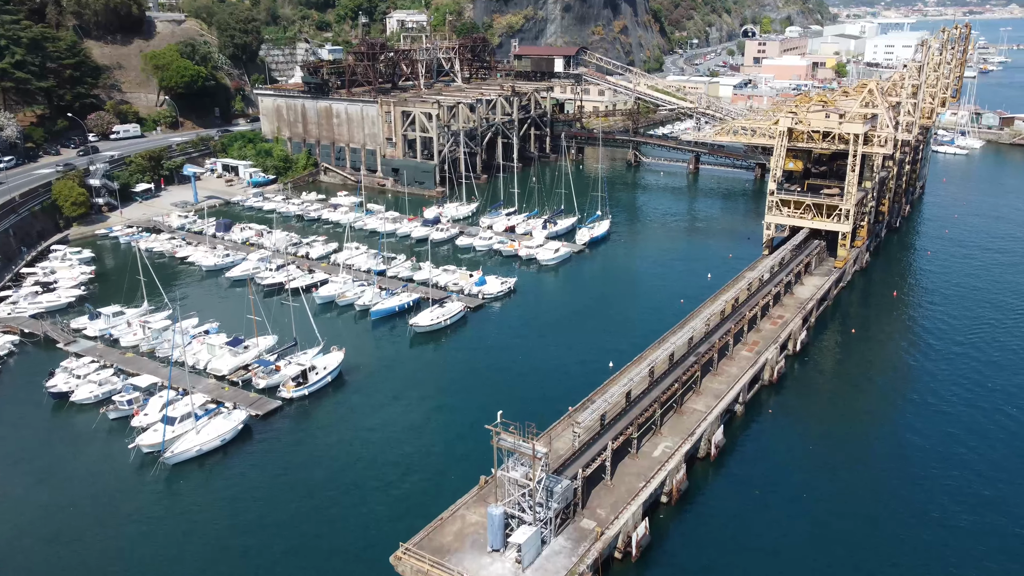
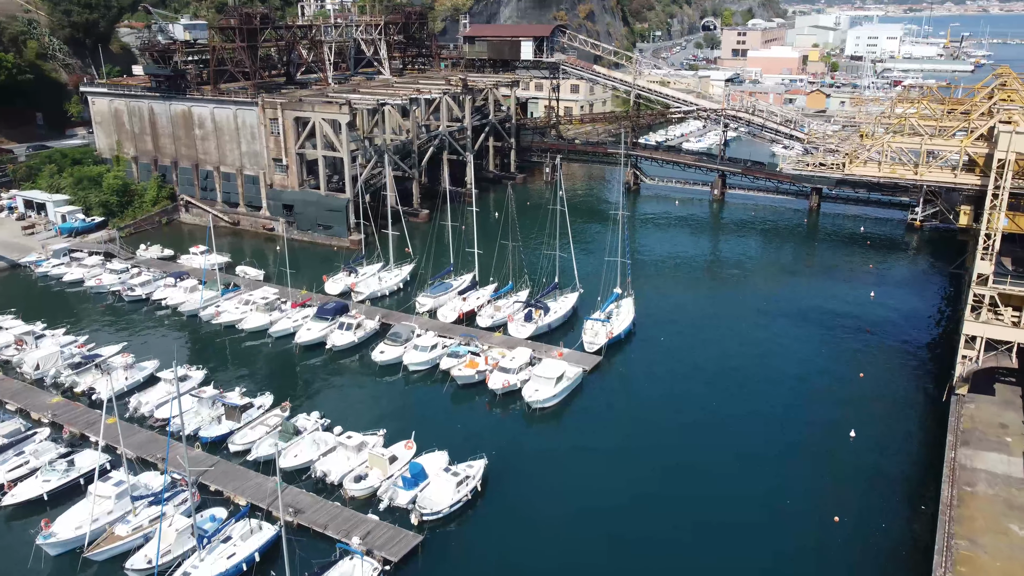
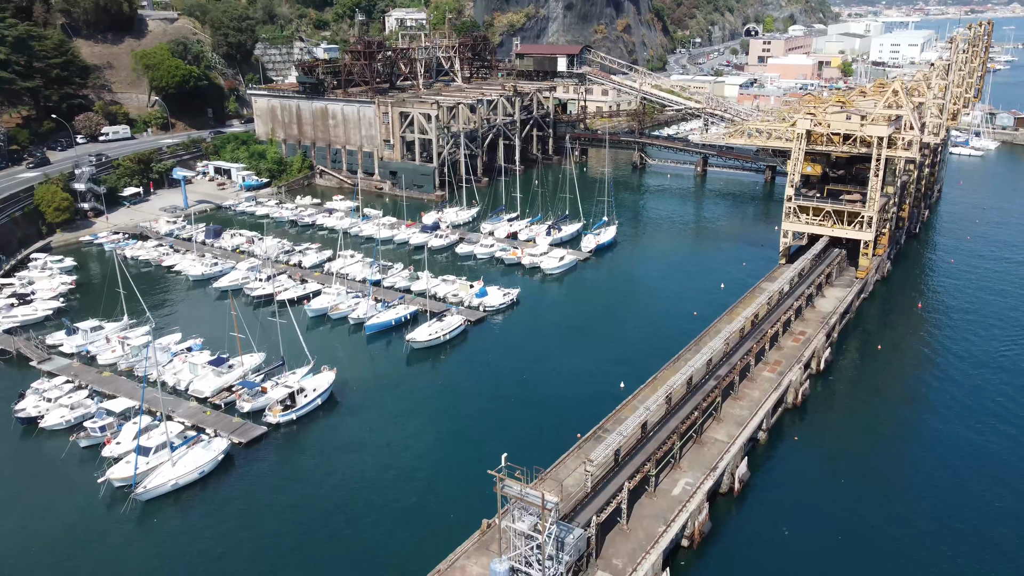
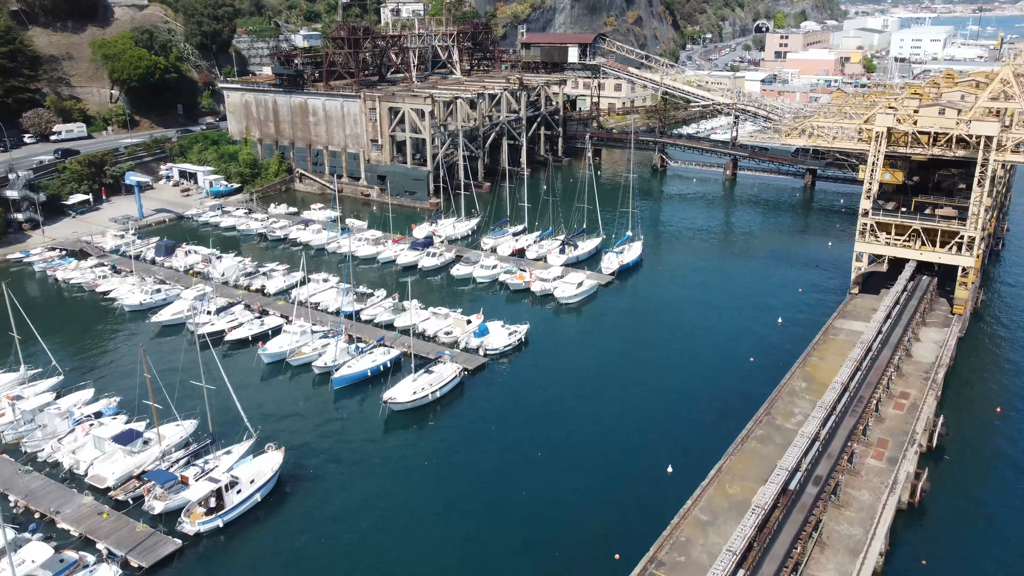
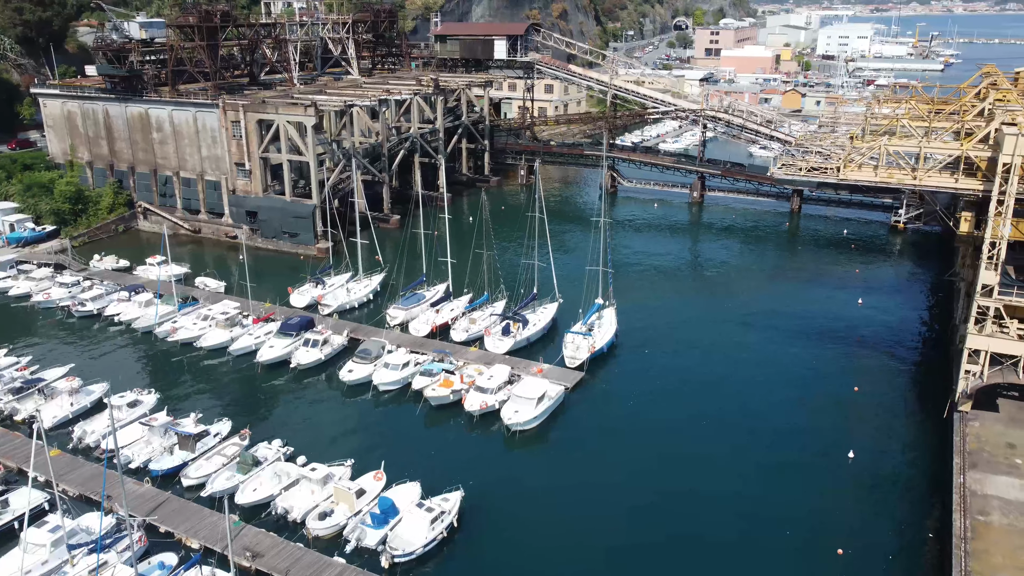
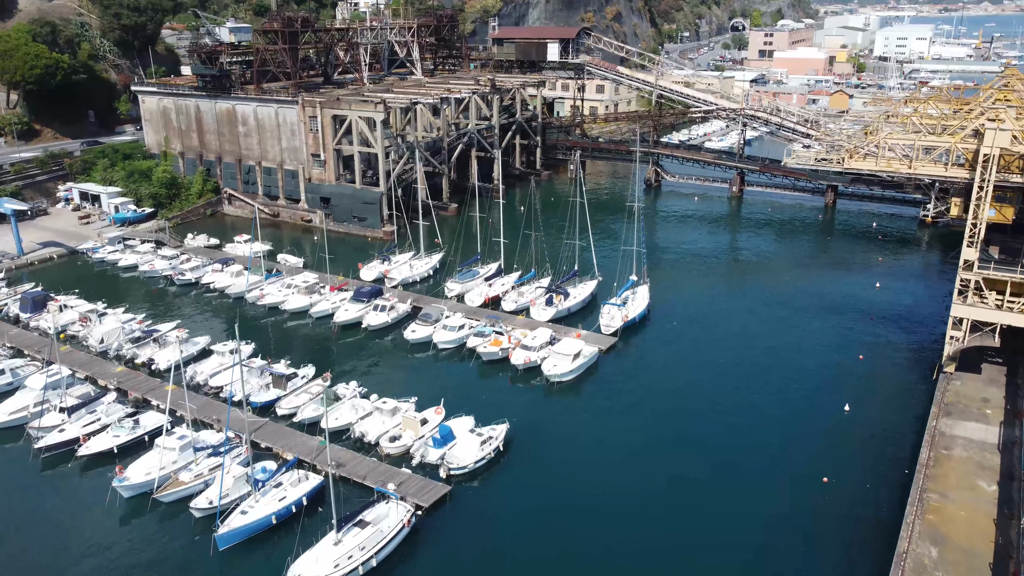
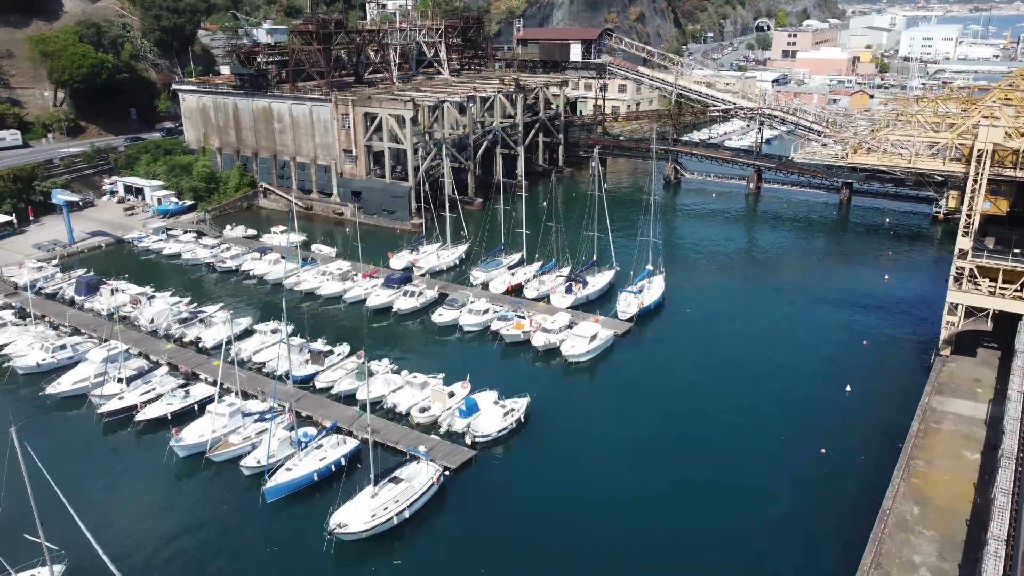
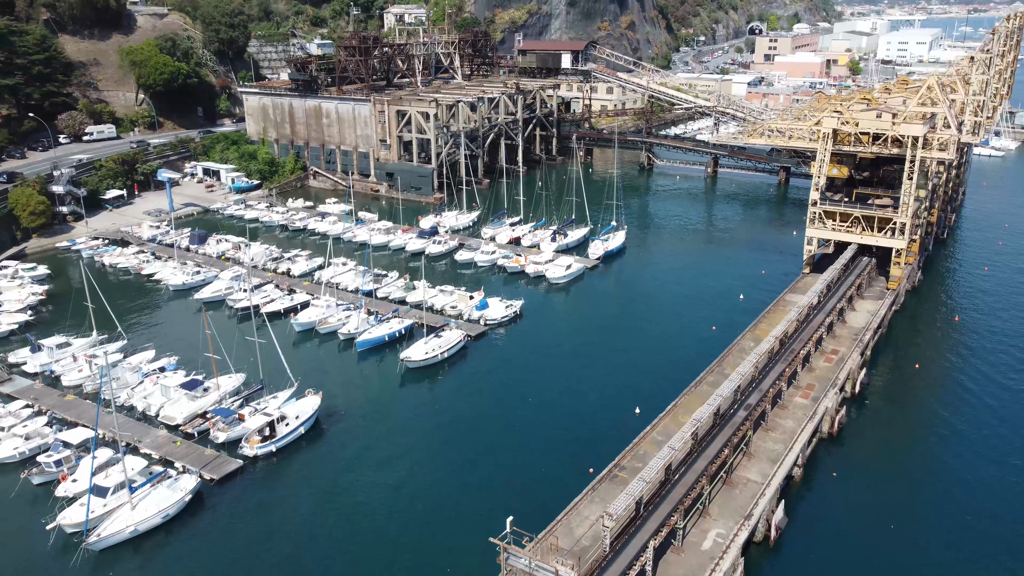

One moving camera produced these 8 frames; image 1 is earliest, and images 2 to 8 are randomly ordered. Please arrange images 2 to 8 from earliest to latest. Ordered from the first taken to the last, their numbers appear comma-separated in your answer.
3, 8, 4, 7, 6, 2, 5
